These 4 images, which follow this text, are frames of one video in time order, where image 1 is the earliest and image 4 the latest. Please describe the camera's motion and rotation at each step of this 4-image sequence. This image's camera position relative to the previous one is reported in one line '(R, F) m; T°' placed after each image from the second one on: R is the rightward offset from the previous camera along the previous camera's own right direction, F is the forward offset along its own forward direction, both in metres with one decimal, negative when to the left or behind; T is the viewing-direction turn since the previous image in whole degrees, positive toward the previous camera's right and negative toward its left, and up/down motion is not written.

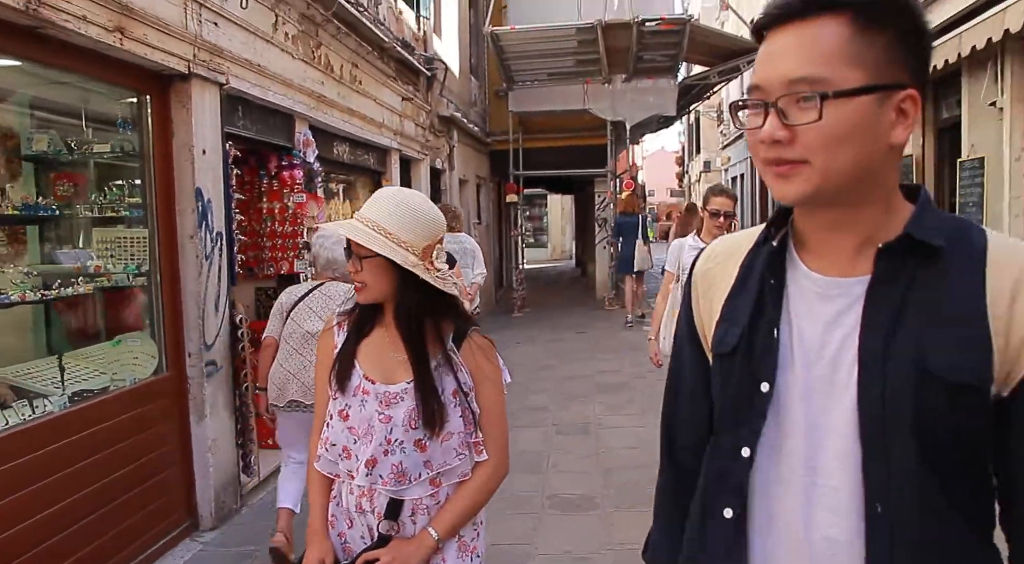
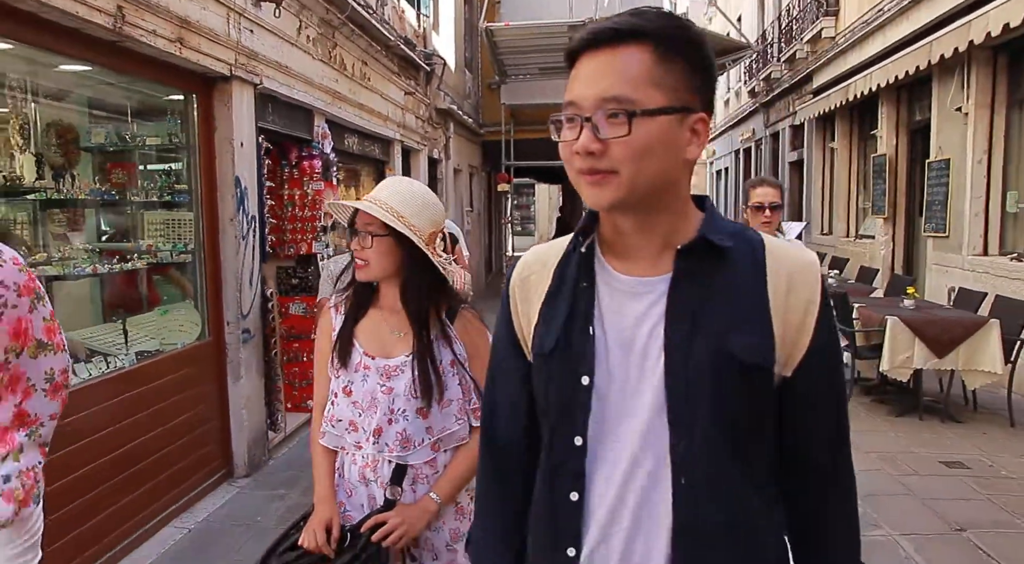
(-0.1, -0.6) m; +1°
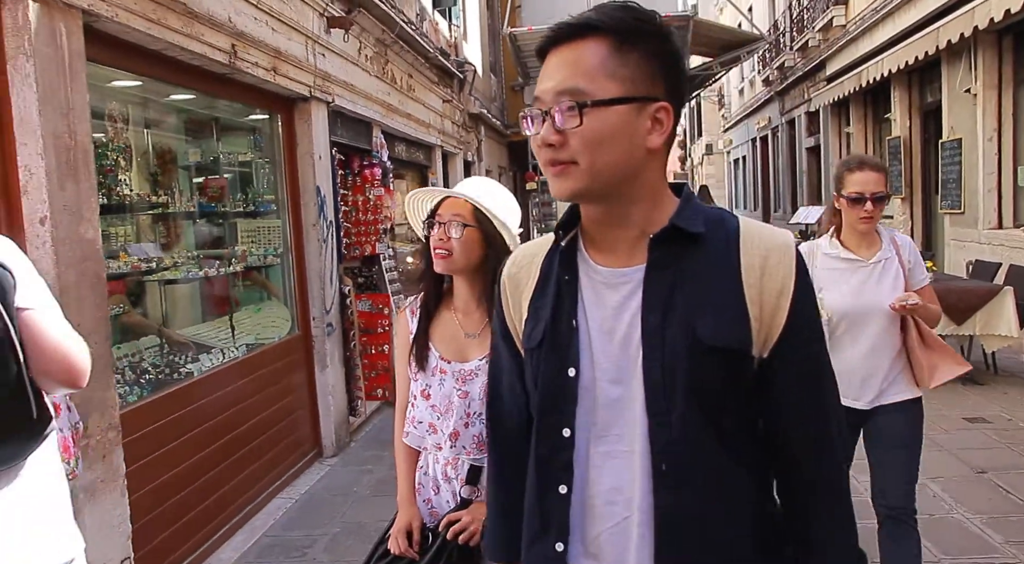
(-0.3, -0.5) m; -1°
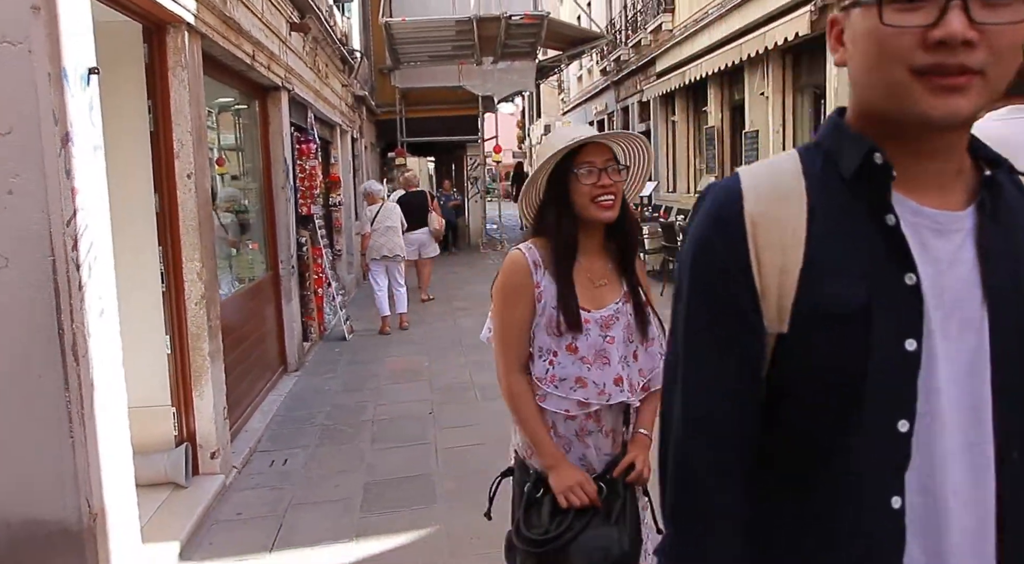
(-1.0, -1.7) m; +14°
